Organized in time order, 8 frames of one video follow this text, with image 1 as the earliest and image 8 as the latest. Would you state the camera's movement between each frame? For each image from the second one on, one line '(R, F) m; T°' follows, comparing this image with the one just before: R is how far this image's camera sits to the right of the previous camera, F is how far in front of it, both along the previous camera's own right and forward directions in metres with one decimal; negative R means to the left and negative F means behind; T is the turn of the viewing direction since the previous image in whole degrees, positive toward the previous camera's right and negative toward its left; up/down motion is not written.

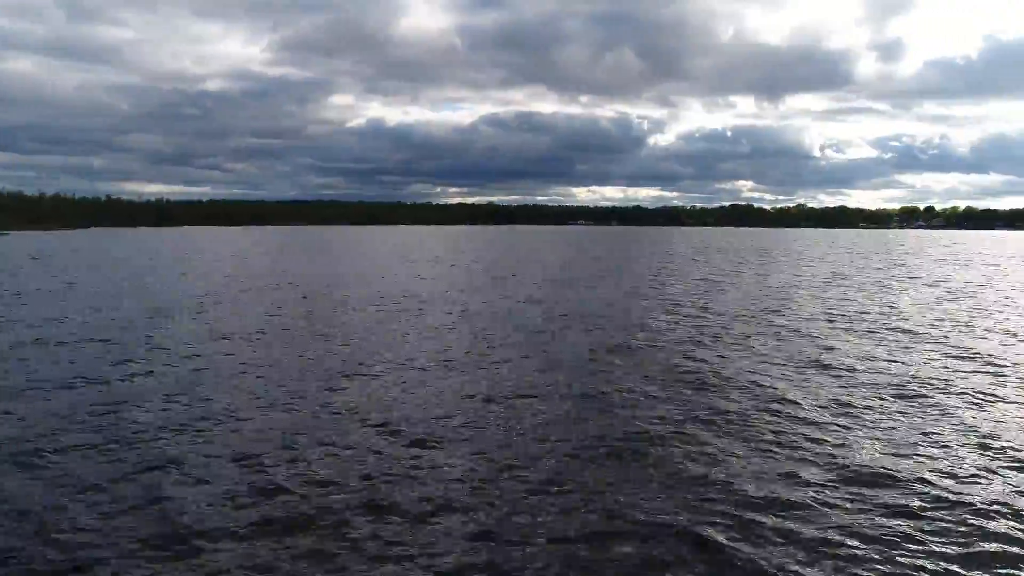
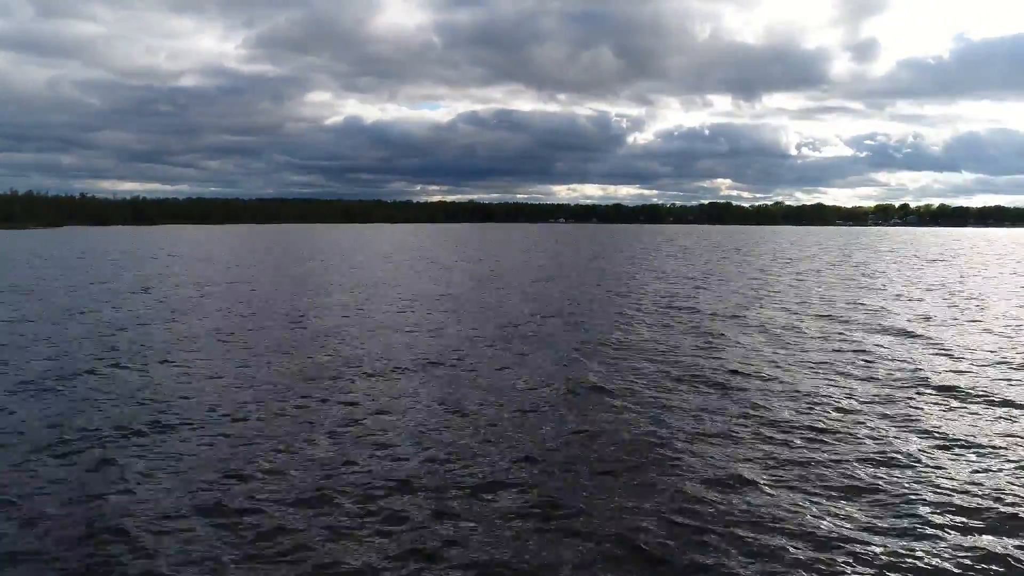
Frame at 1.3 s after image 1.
(+1.0, +1.5) m; +2°
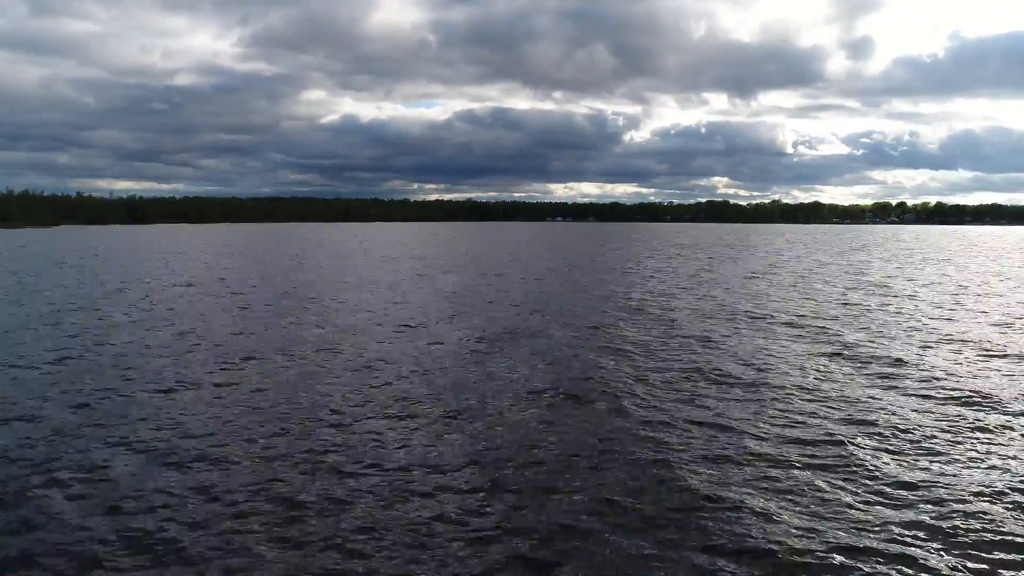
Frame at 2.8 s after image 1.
(-5.5, +0.3) m; 0°
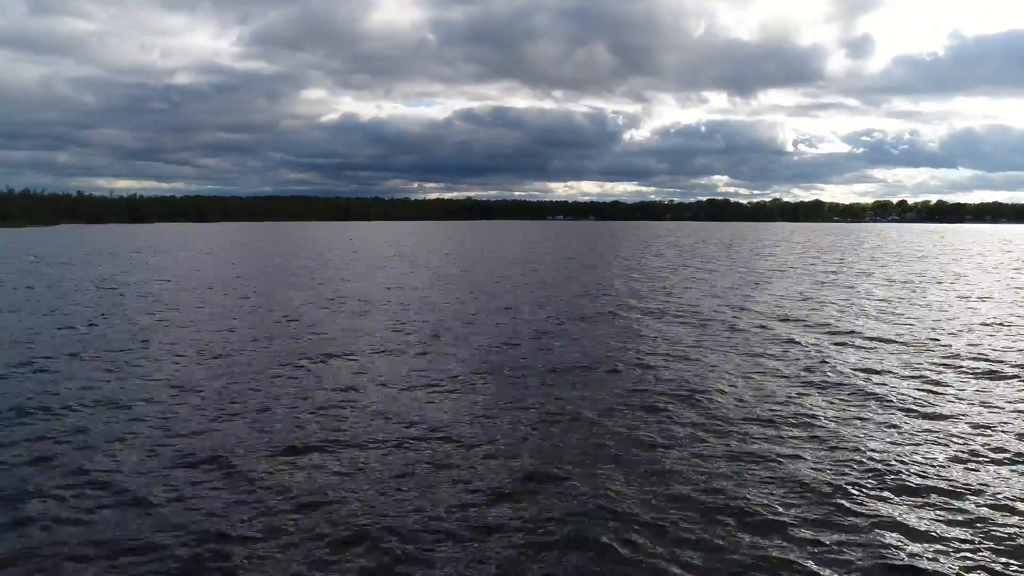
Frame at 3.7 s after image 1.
(+1.1, +0.5) m; 0°
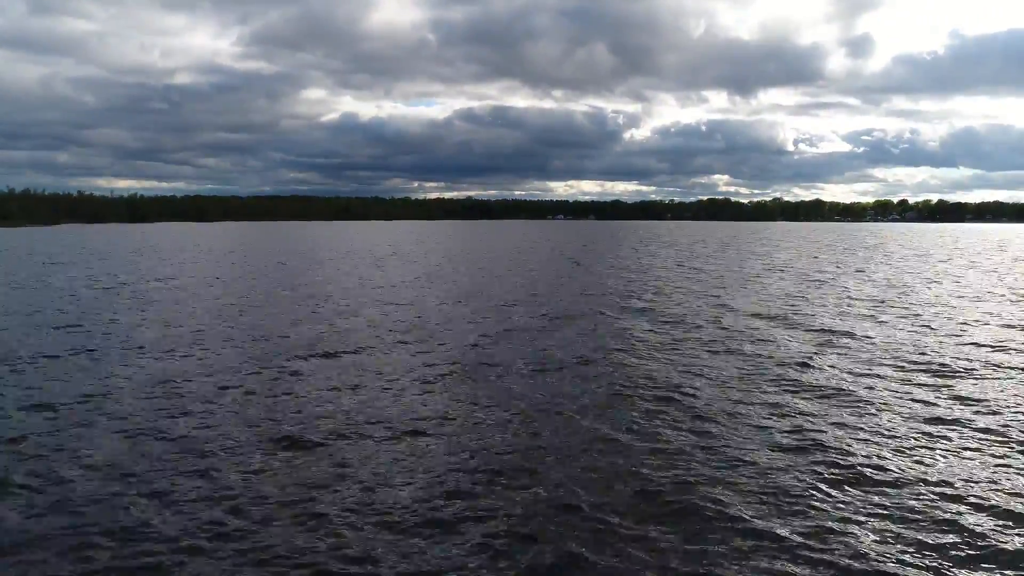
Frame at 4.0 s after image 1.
(-1.9, +0.2) m; 0°
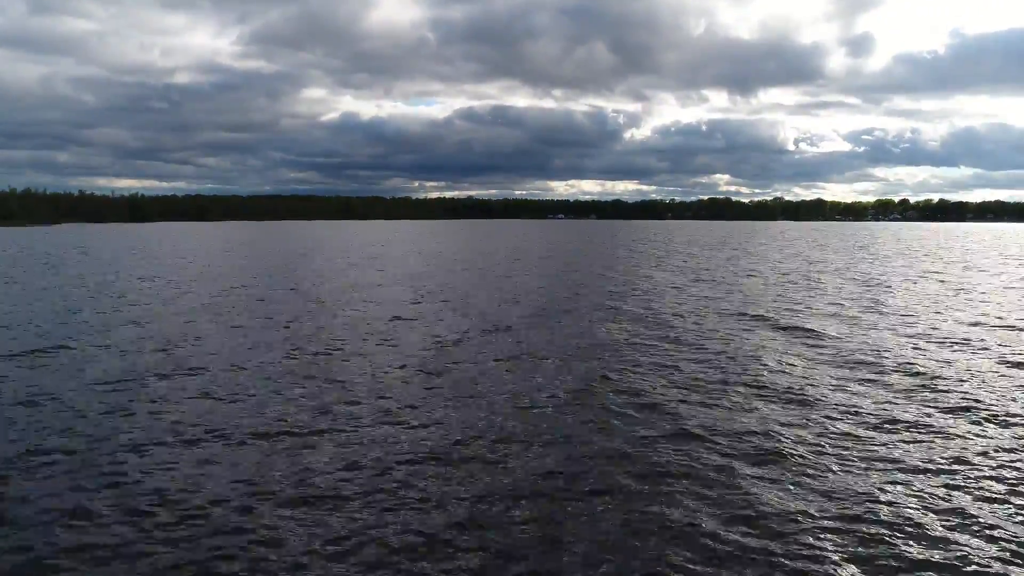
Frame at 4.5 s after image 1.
(+0.8, +0.7) m; 0°
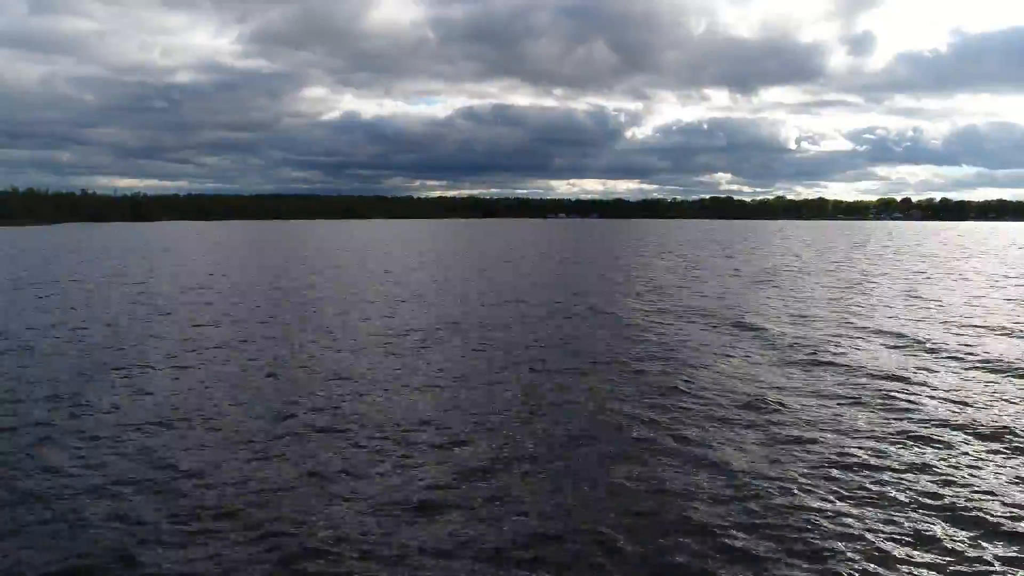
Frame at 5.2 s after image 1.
(-4.7, -0.4) m; 0°
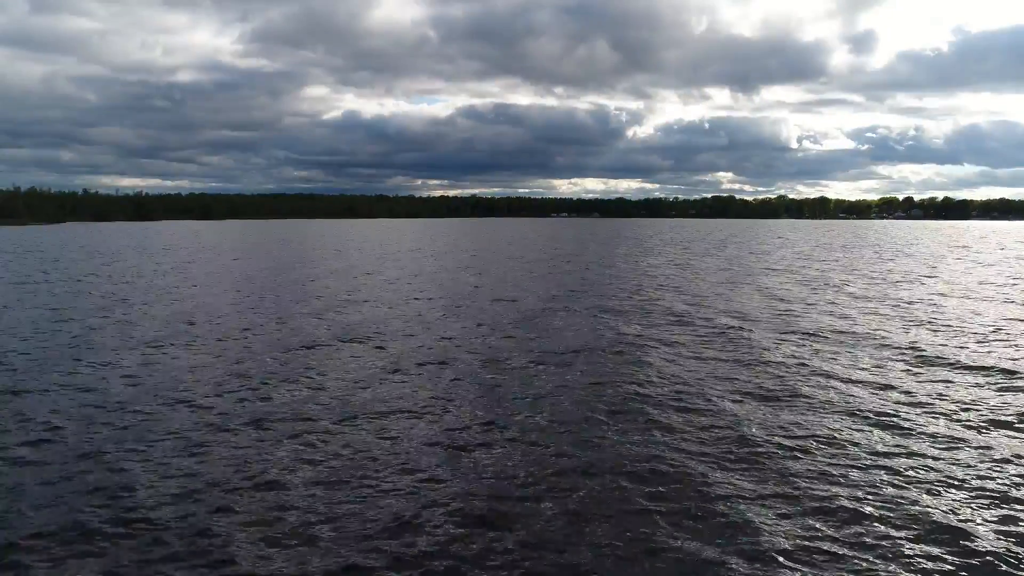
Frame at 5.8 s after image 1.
(+0.7, +0.9) m; 0°
